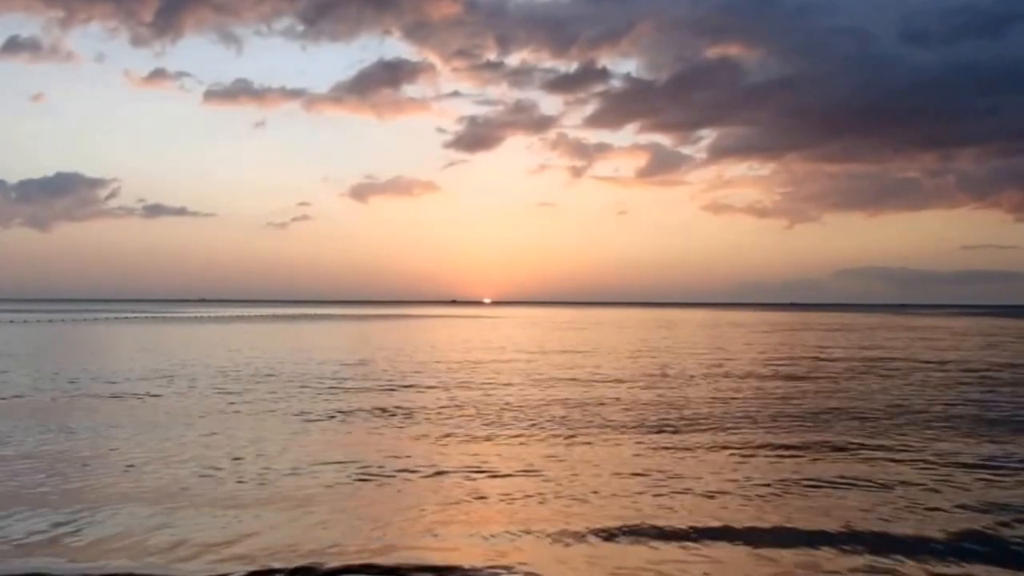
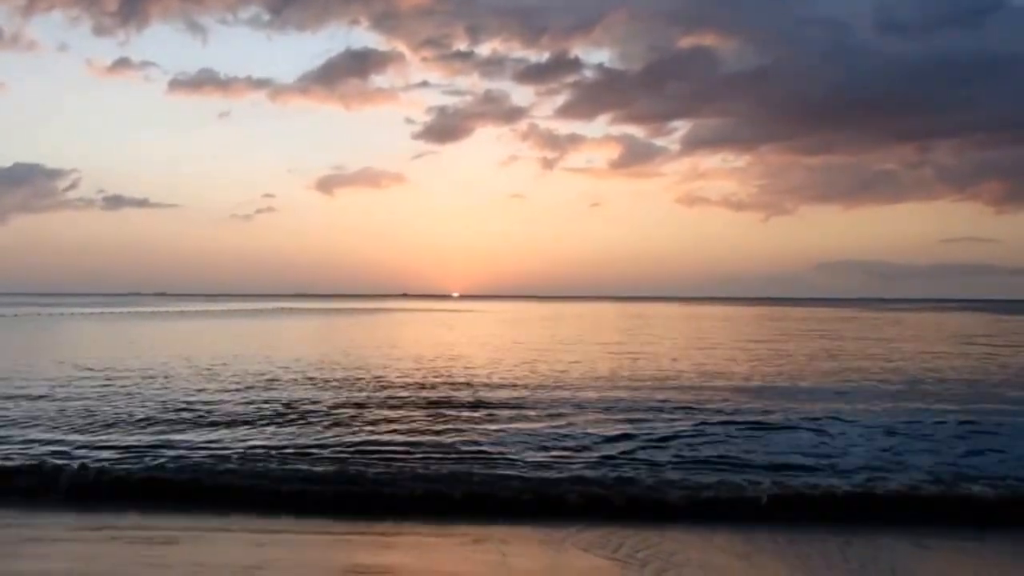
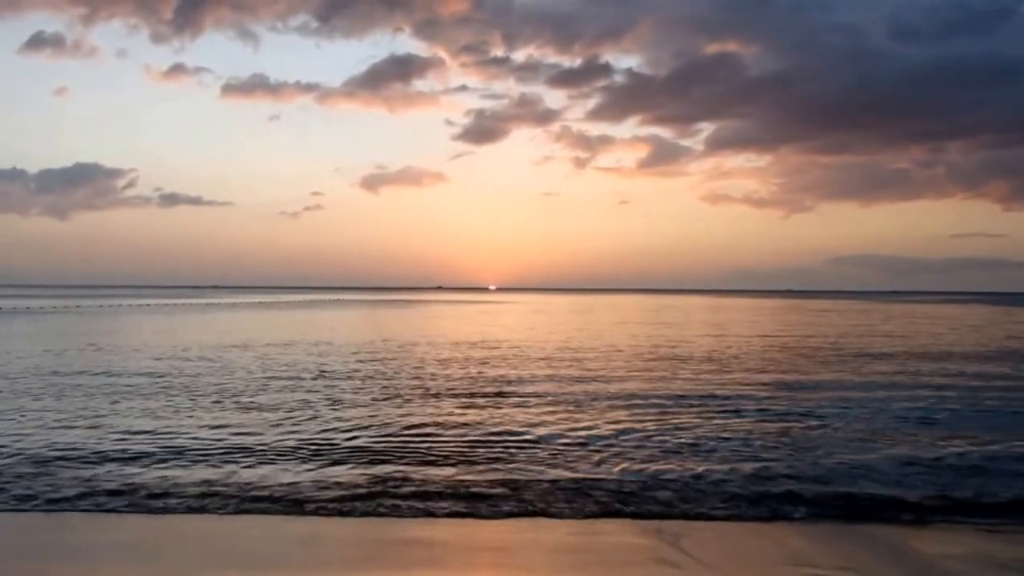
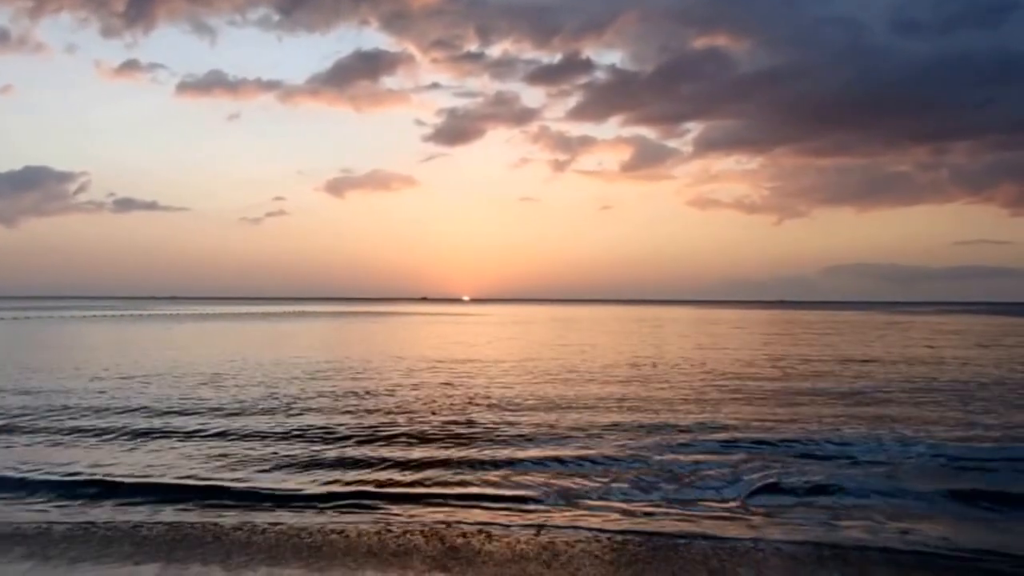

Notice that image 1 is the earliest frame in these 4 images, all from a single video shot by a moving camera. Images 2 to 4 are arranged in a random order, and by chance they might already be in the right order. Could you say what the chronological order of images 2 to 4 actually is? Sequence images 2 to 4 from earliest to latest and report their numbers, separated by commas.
4, 2, 3
